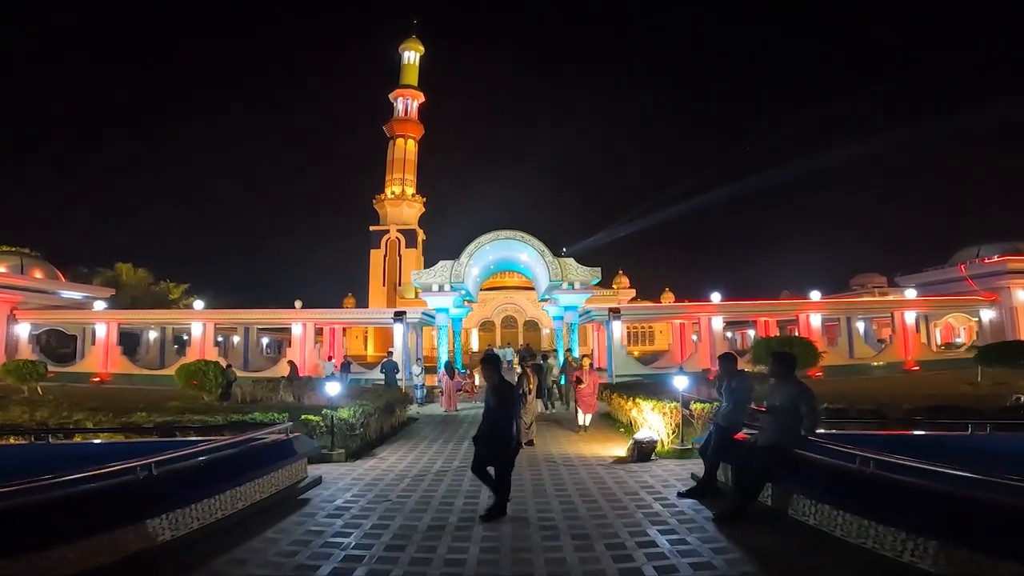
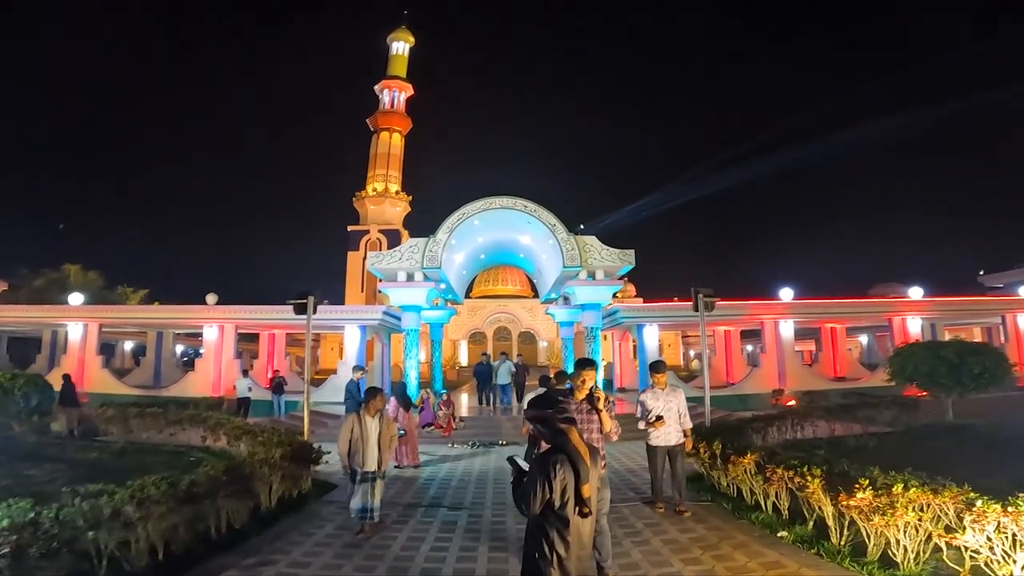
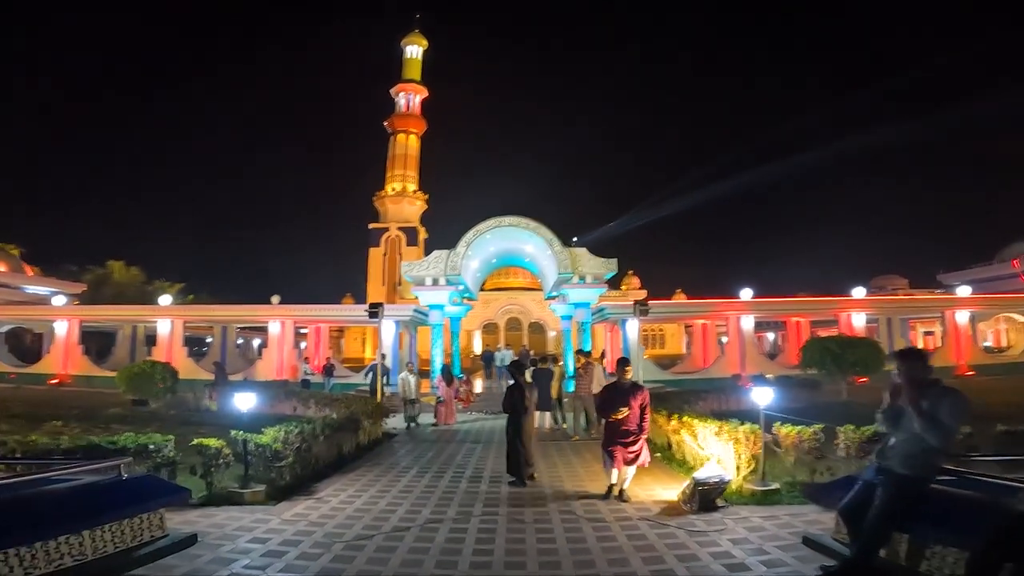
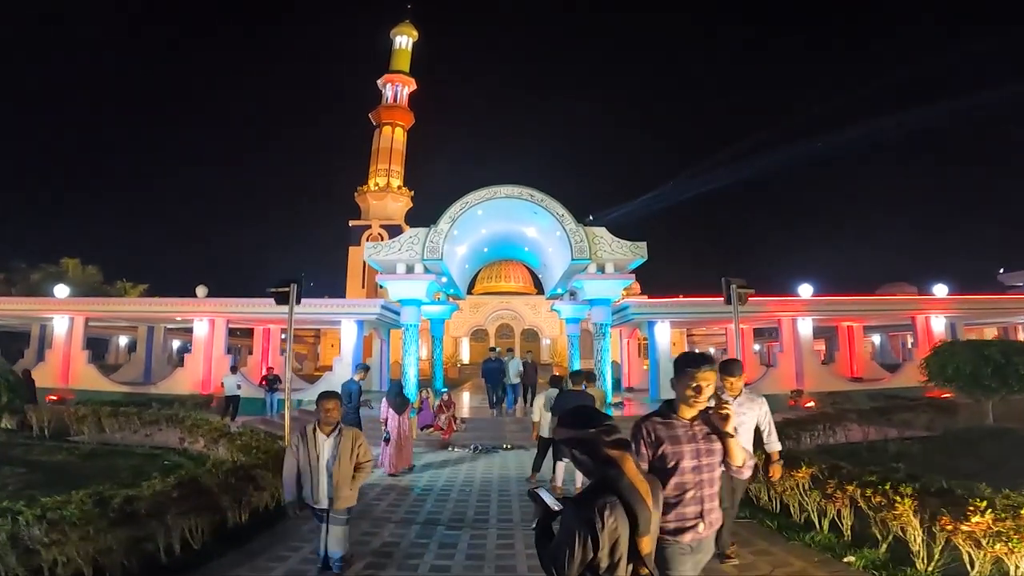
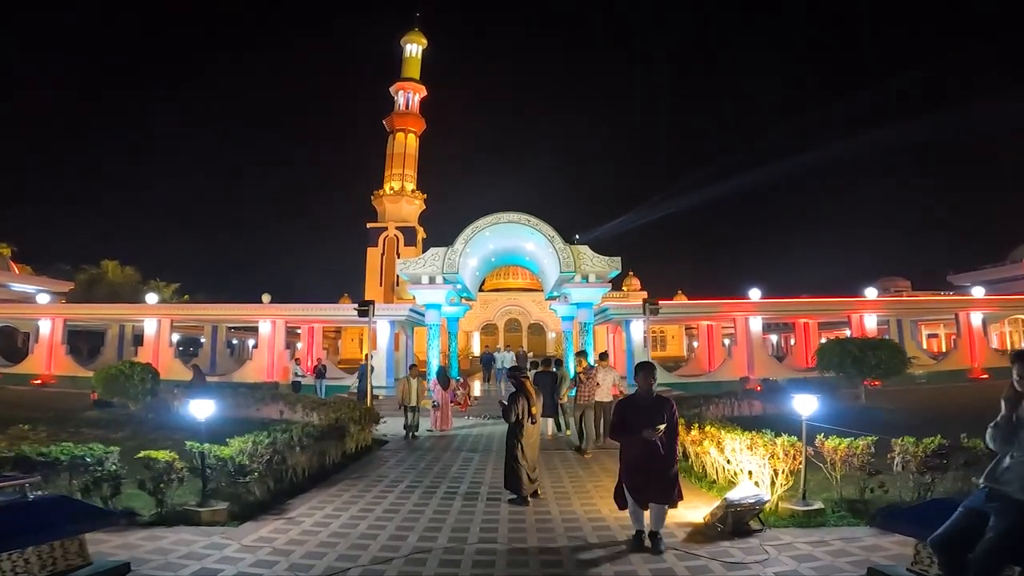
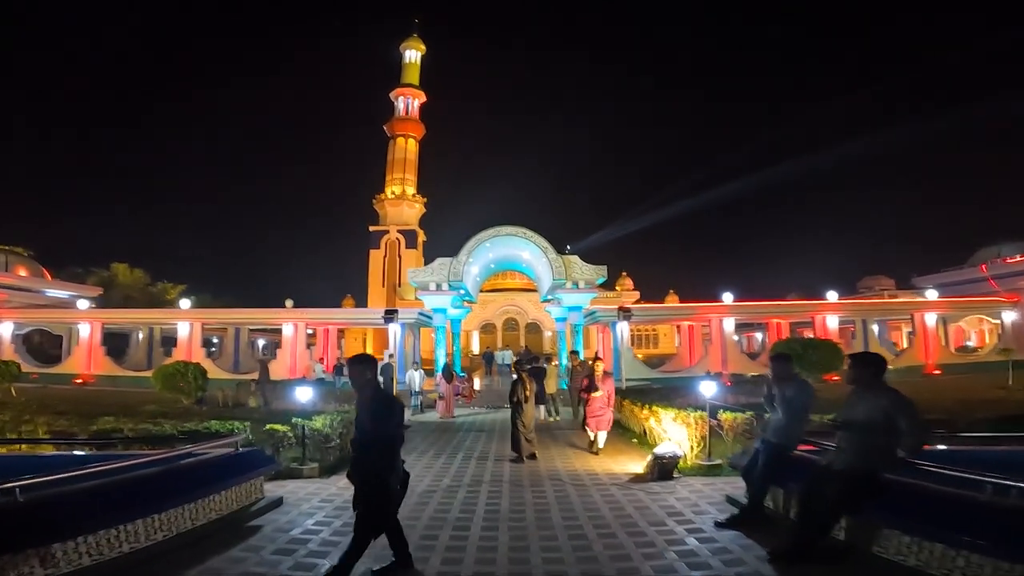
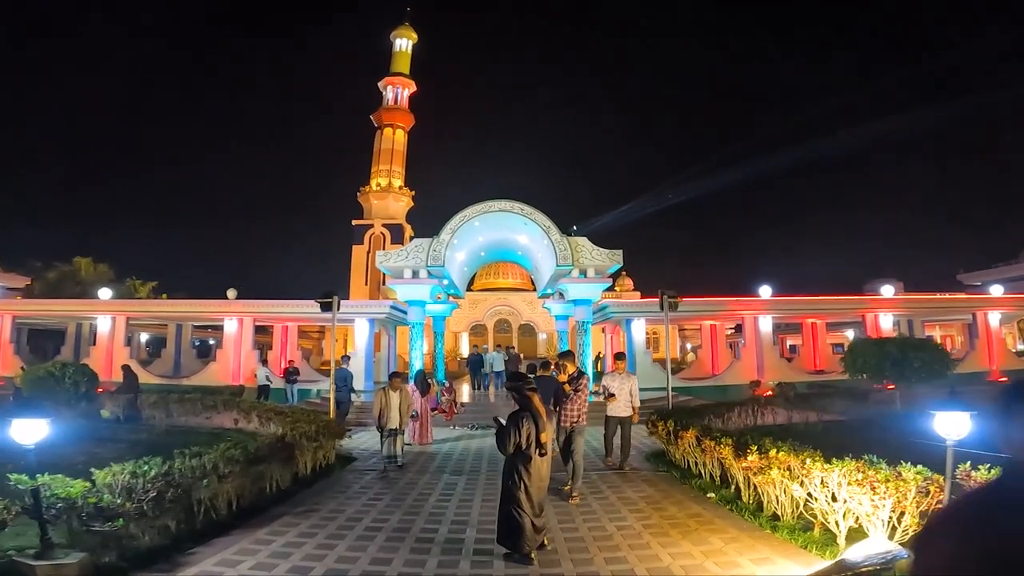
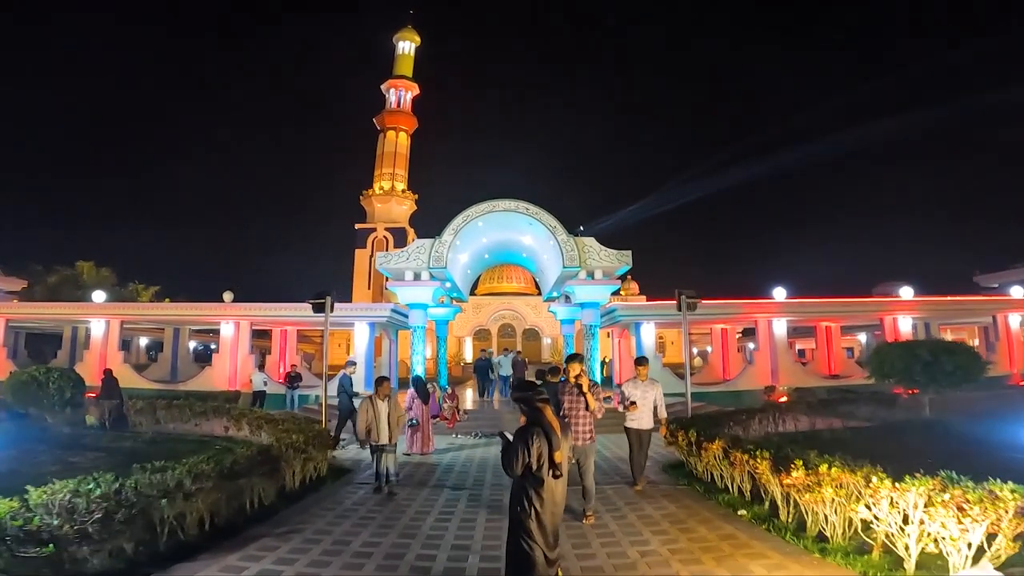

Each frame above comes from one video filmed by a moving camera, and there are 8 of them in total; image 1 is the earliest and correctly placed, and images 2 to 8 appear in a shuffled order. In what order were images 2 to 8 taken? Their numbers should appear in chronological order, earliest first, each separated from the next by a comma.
6, 3, 5, 7, 8, 2, 4
